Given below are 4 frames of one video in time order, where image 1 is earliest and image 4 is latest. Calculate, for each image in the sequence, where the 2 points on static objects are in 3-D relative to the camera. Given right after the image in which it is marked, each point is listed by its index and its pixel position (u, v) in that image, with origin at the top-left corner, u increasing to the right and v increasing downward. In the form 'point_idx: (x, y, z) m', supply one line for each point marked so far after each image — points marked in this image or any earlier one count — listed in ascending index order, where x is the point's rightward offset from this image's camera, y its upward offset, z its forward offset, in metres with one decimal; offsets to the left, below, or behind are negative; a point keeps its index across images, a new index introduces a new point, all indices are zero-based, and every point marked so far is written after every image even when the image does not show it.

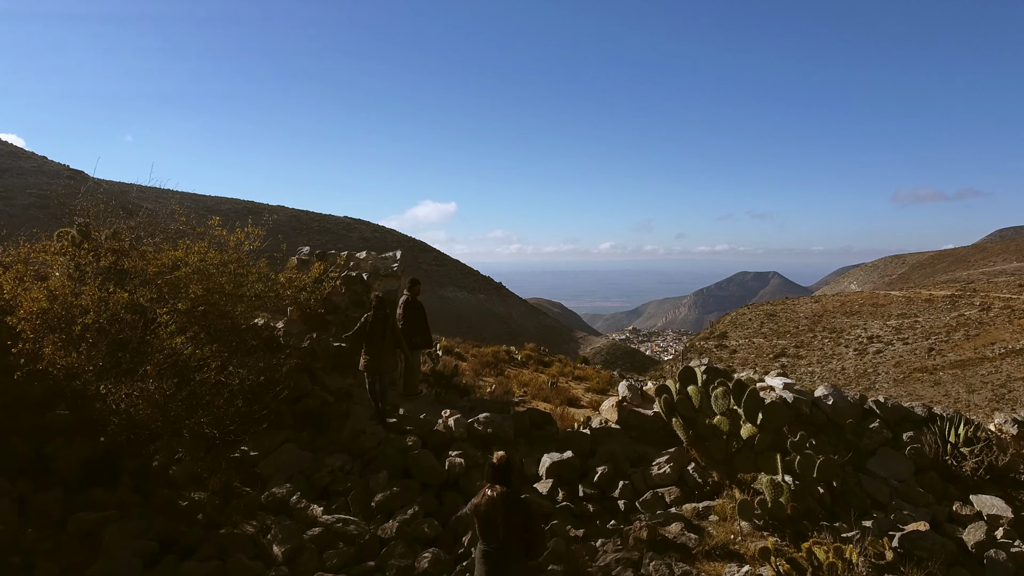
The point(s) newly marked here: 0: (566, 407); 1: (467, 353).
0: (+1.3, -2.9, +12.1) m
1: (-1.7, -2.4, +17.6) m
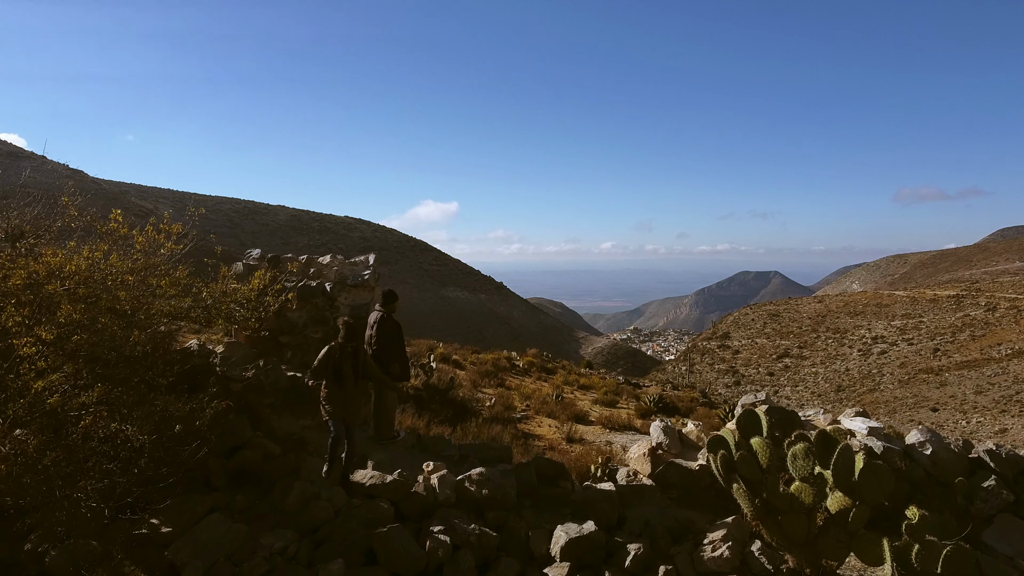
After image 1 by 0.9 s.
0: (+1.4, -3.0, +11.0) m
1: (-1.6, -2.5, +16.6) m
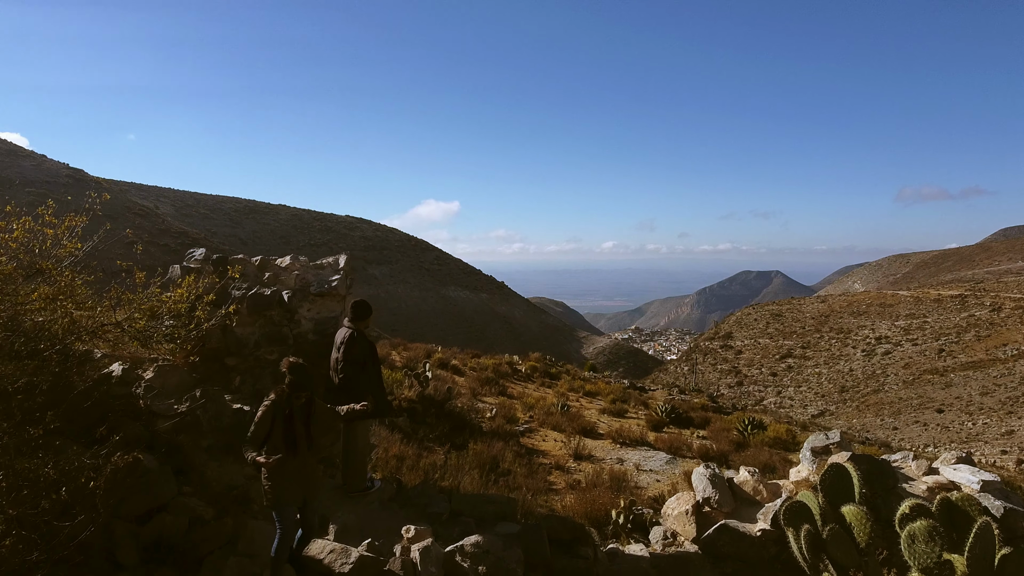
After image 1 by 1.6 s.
0: (+1.4, -3.1, +10.1) m
1: (-1.5, -2.5, +15.7) m
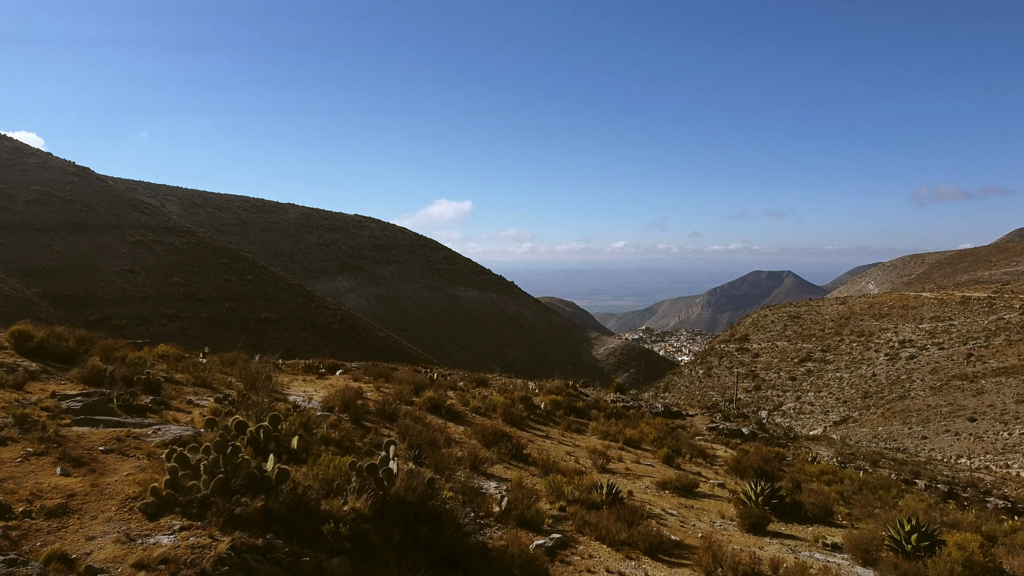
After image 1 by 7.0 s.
0: (+1.7, -3.4, +6.1) m
1: (-1.1, -2.8, +11.8) m
